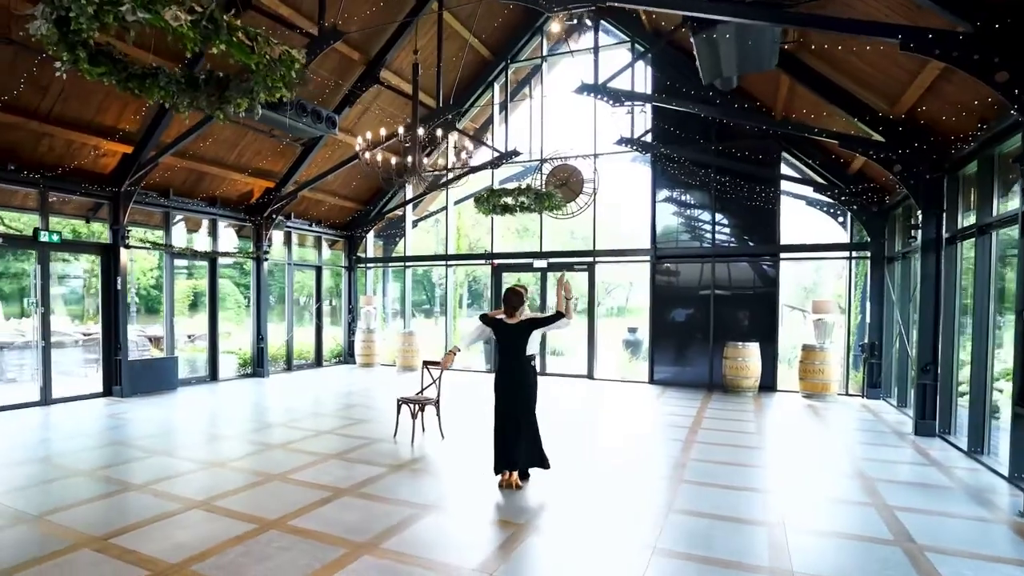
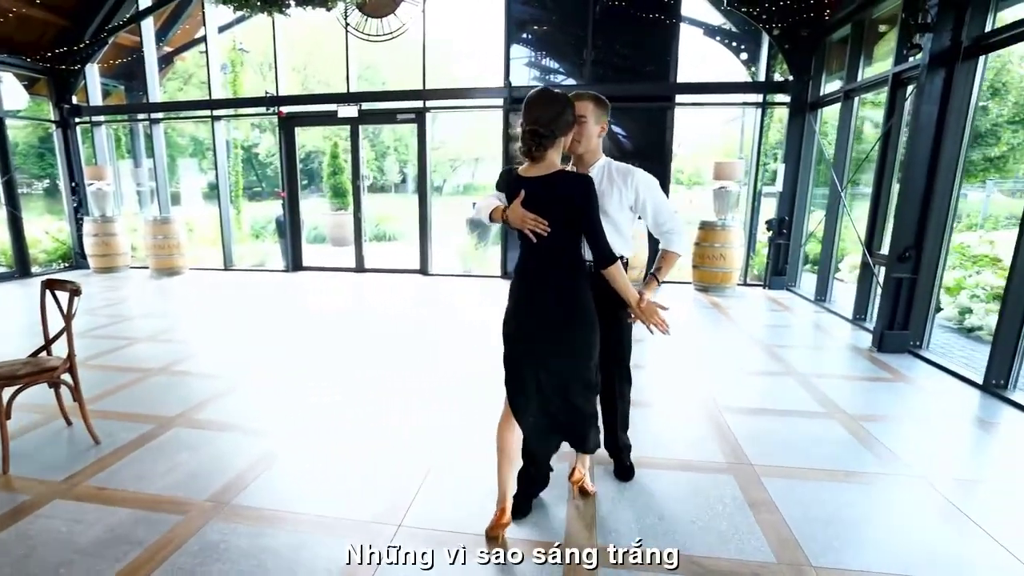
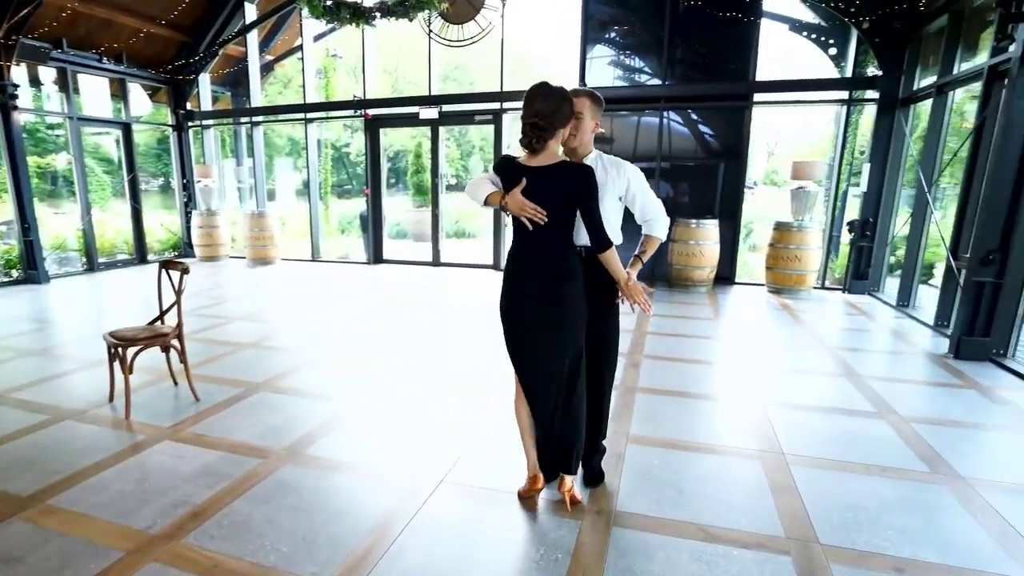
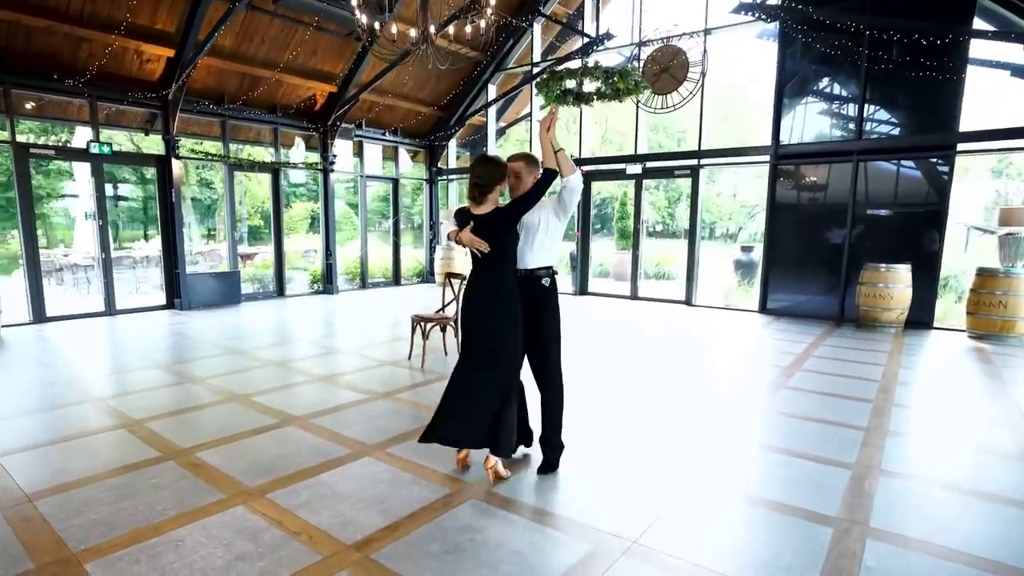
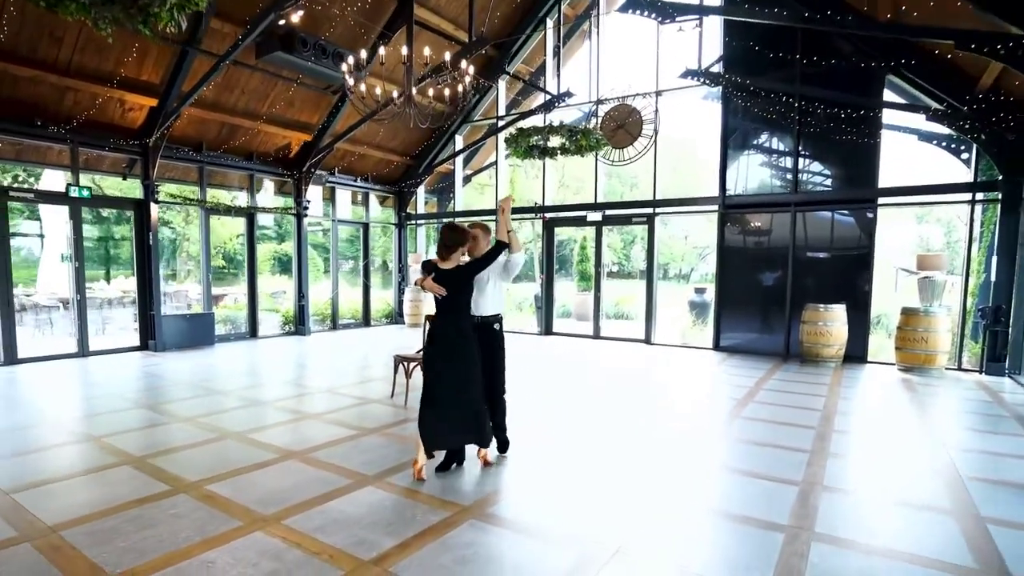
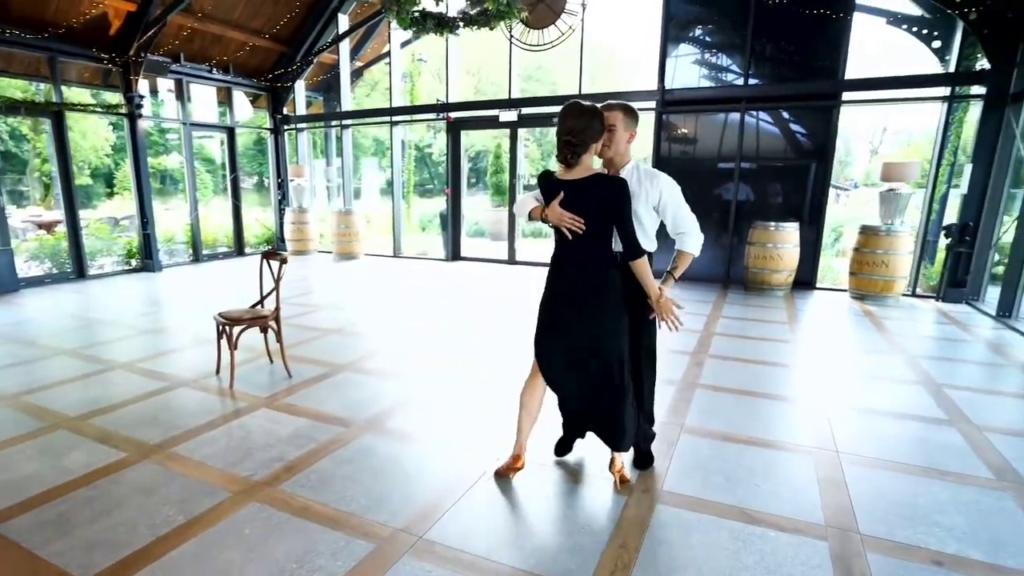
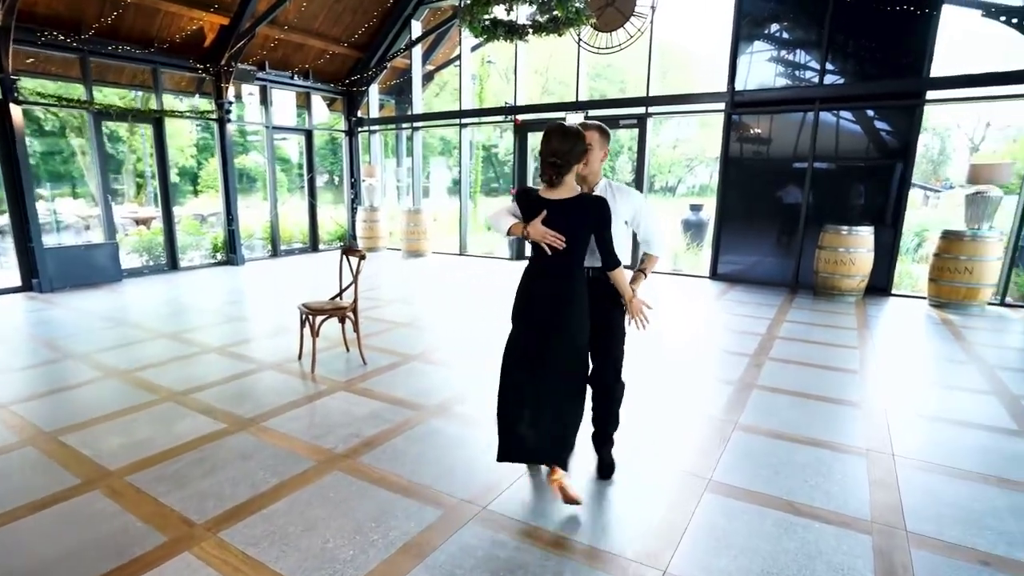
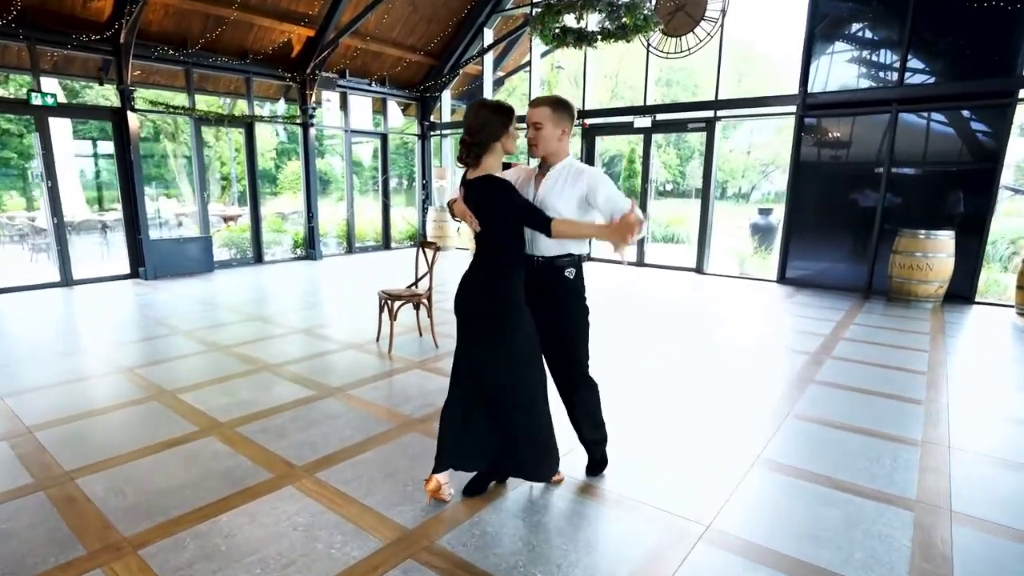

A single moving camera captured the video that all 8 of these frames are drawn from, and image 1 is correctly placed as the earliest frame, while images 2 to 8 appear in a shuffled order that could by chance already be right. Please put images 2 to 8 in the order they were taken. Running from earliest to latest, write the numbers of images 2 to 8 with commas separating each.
5, 4, 8, 7, 6, 3, 2
